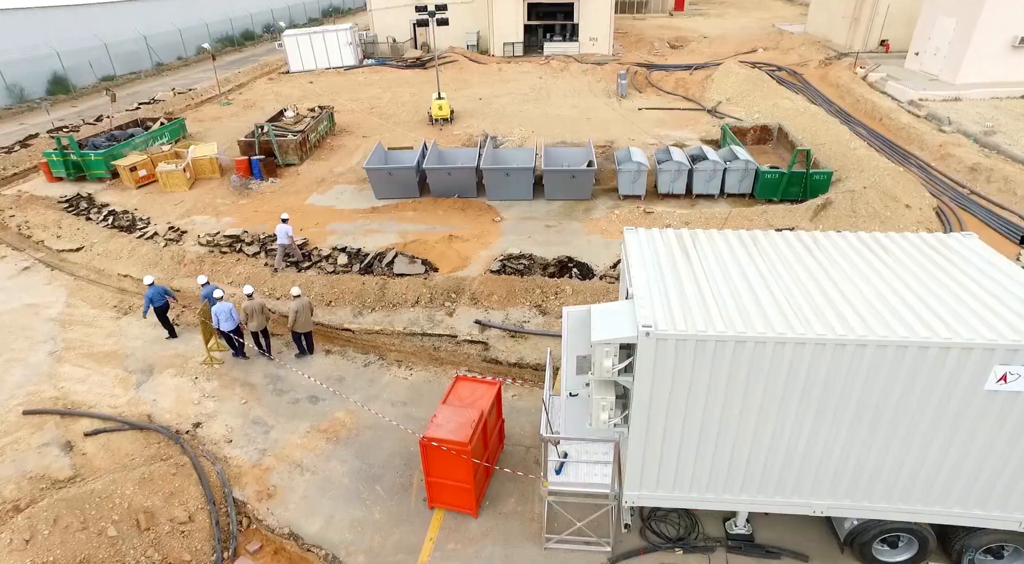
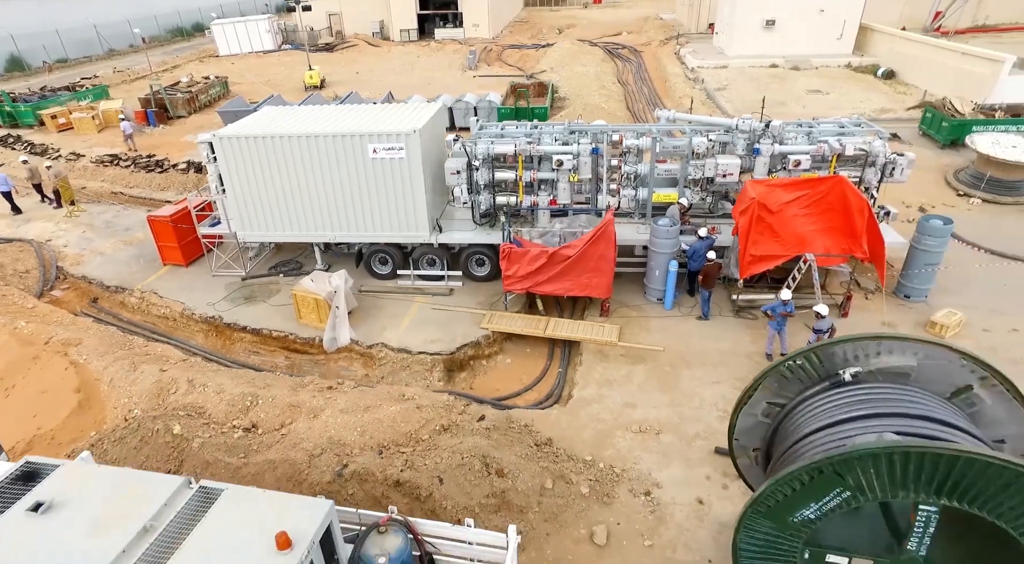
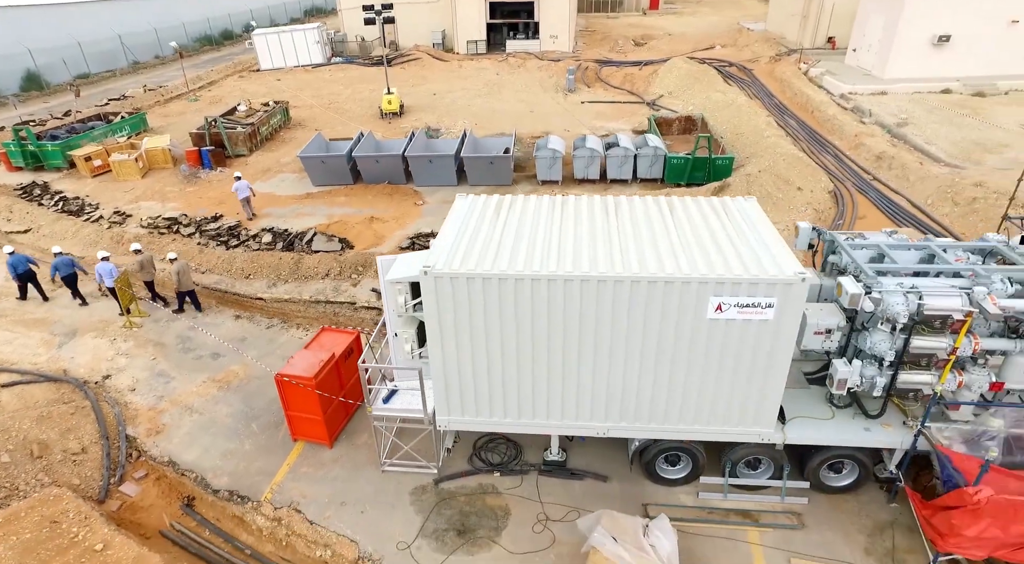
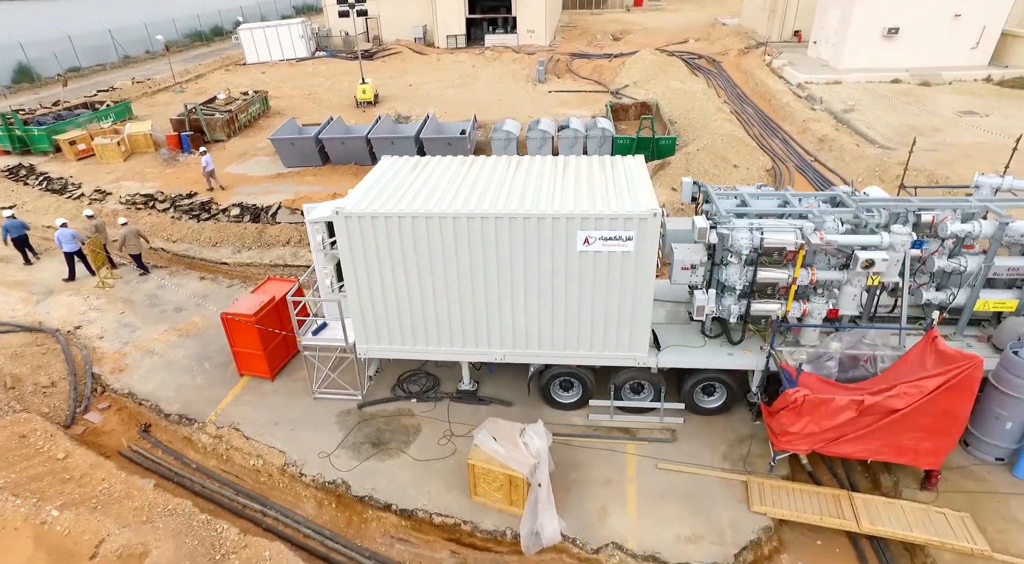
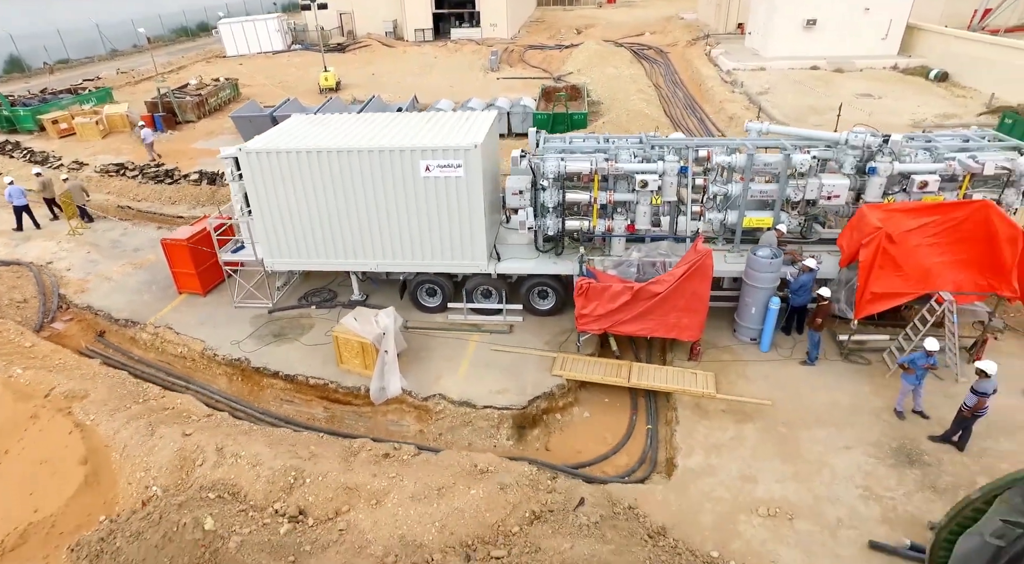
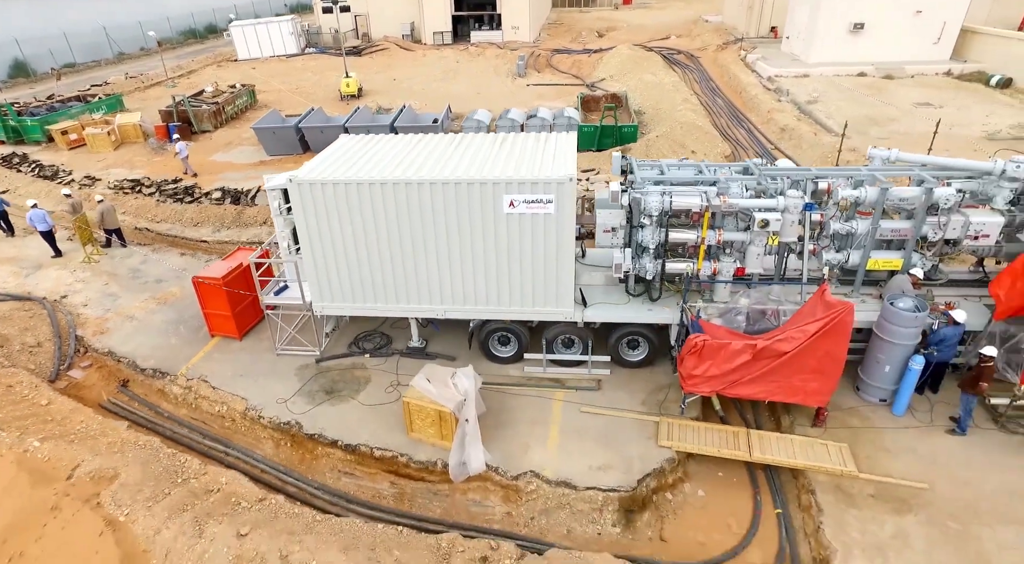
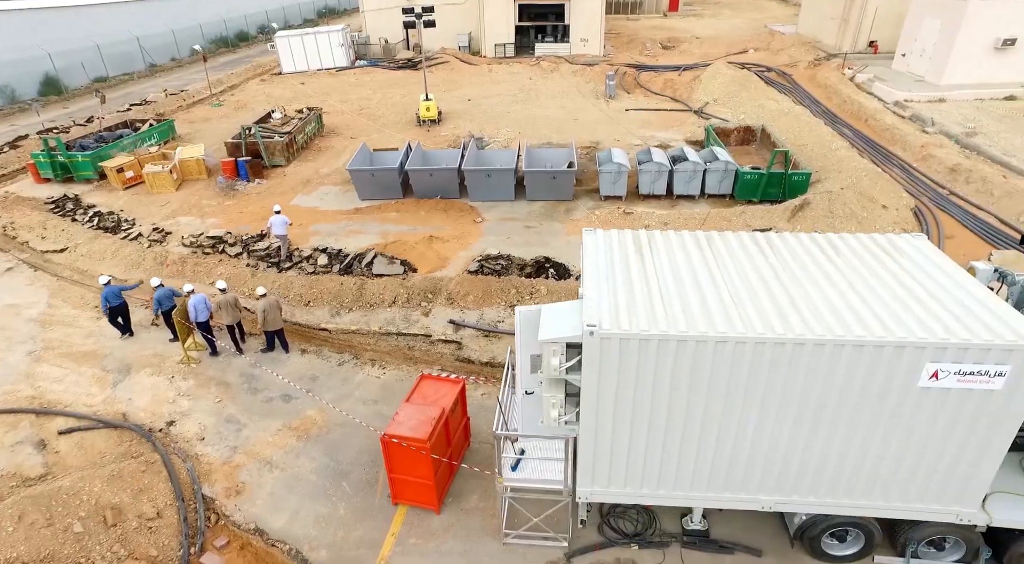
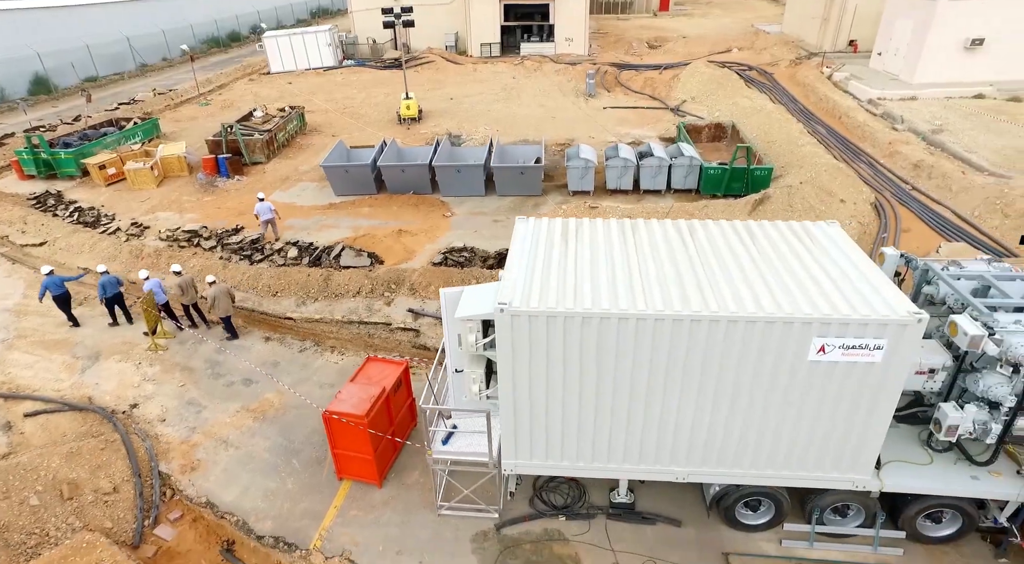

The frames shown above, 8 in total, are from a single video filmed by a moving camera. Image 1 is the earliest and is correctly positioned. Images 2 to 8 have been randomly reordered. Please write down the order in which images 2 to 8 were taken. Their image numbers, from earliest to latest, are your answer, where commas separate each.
7, 8, 3, 4, 6, 5, 2
